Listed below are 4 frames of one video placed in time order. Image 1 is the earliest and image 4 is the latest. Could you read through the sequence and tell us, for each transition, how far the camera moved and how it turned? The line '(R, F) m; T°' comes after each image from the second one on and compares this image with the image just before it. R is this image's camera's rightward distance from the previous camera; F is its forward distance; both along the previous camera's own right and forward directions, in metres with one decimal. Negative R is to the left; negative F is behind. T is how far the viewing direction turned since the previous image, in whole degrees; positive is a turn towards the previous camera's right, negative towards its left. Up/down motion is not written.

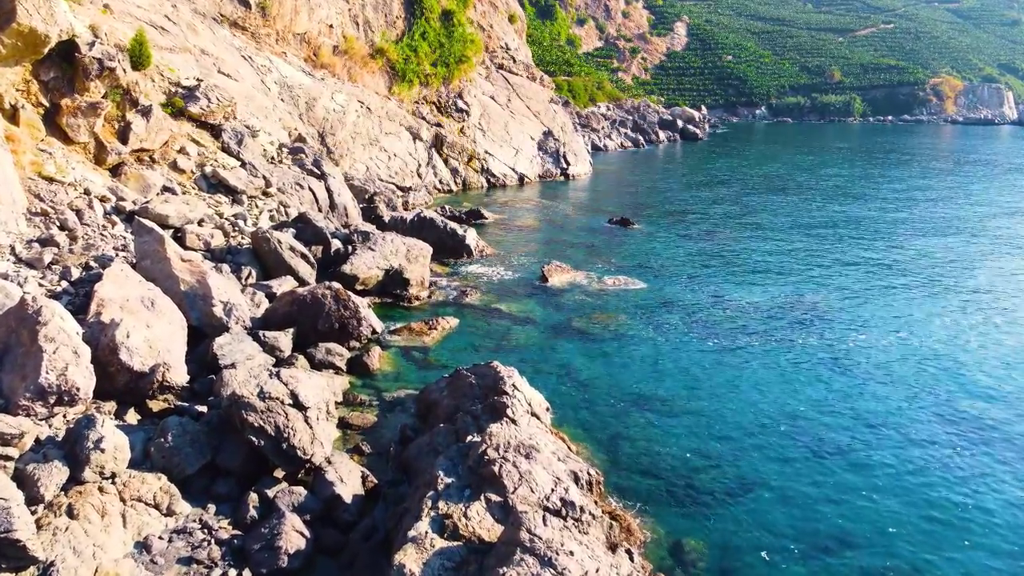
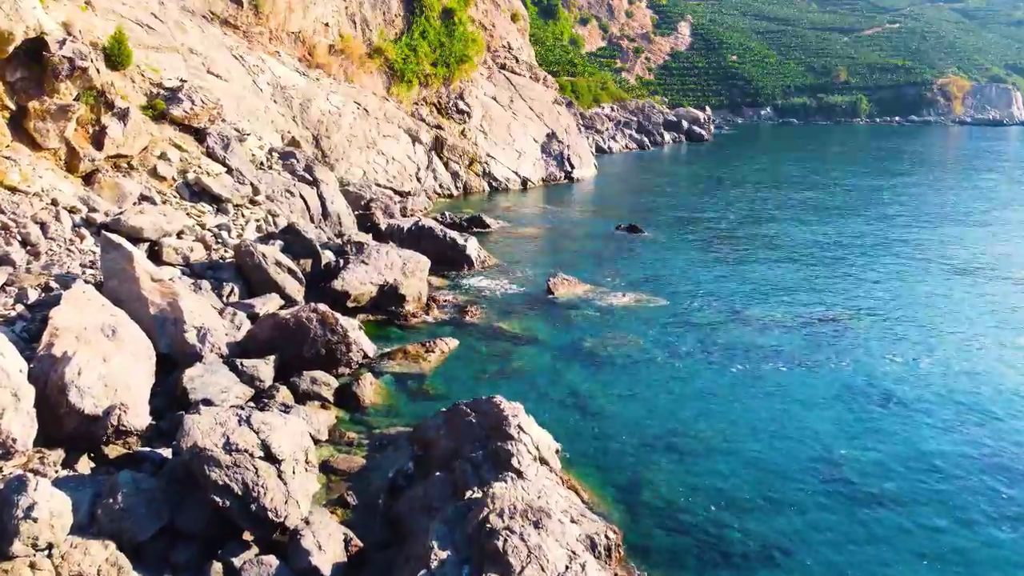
(-0.1, +1.8) m; 0°
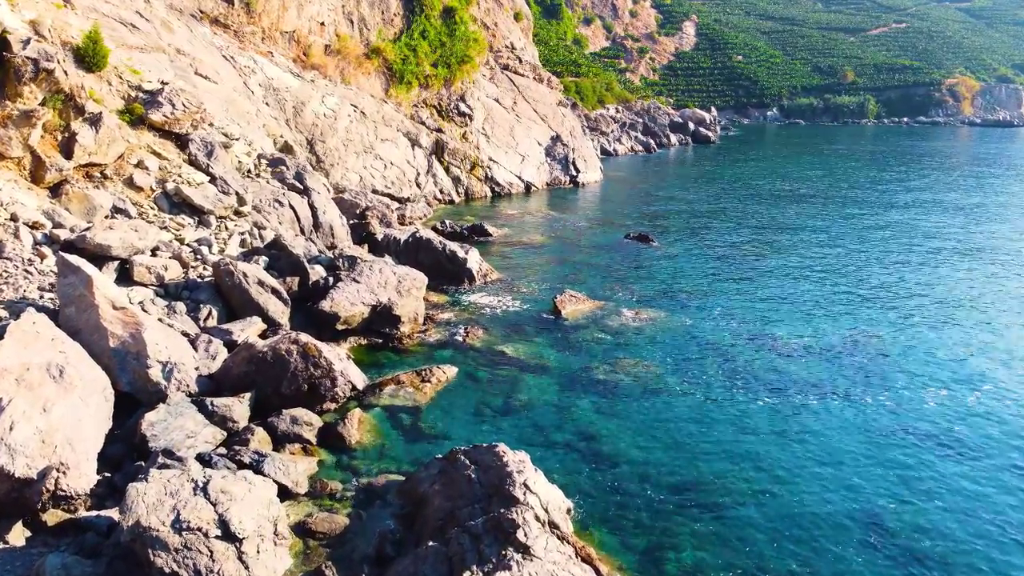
(0.0, +1.9) m; 0°
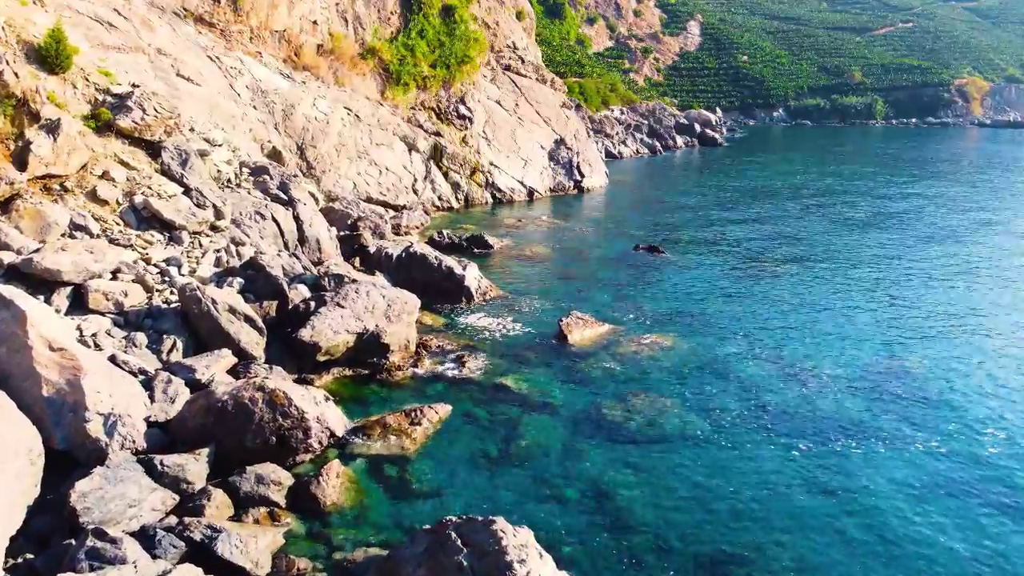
(0.0, +2.2) m; 0°
